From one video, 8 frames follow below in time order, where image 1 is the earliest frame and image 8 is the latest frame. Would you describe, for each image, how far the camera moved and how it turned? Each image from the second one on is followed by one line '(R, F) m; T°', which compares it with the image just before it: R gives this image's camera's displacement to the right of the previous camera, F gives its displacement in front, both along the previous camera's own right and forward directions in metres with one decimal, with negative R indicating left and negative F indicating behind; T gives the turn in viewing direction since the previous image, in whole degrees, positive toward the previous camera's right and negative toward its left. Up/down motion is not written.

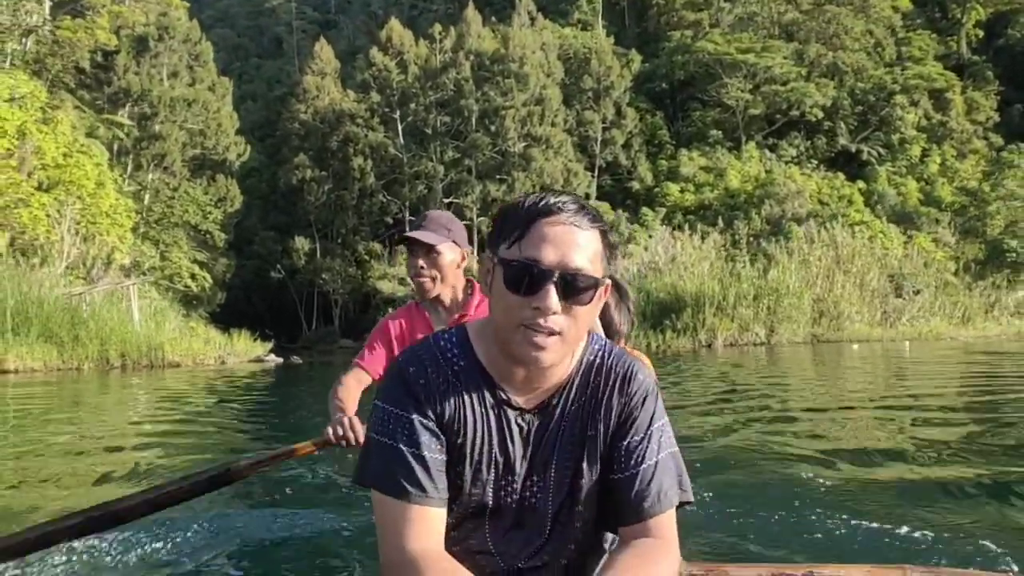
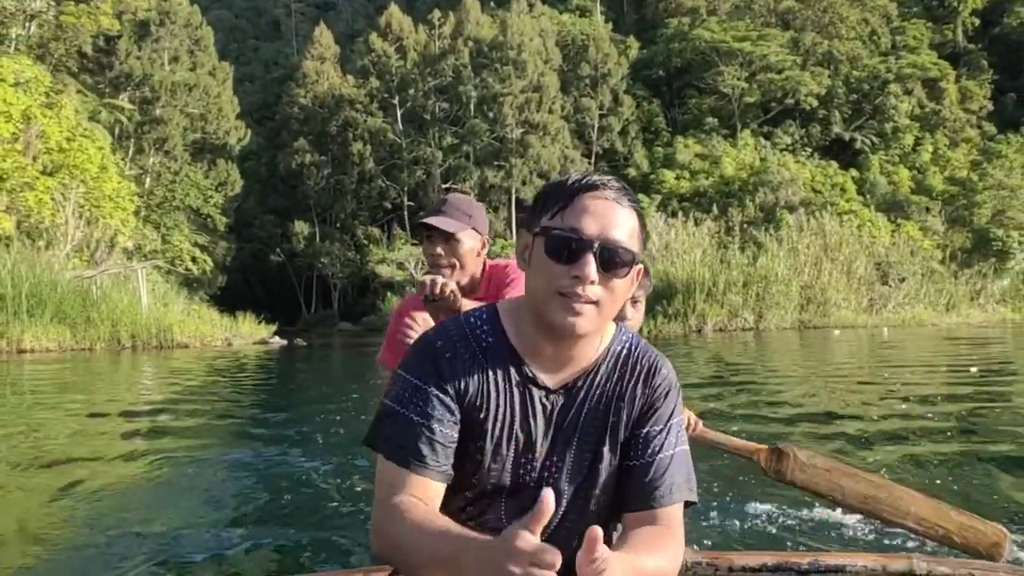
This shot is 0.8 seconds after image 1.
(0.0, -0.2) m; 0°
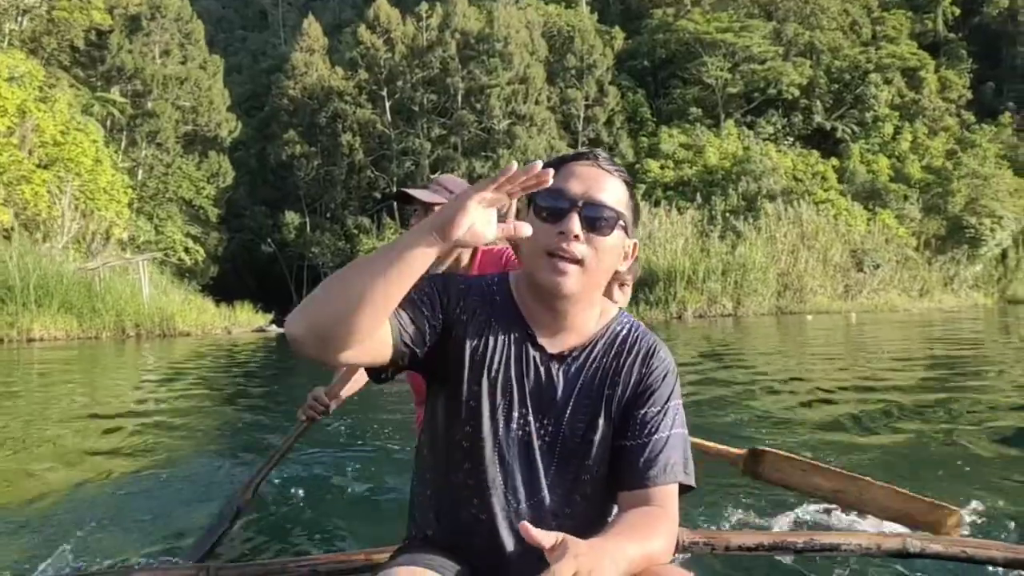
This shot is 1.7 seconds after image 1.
(0.0, -0.3) m; +1°
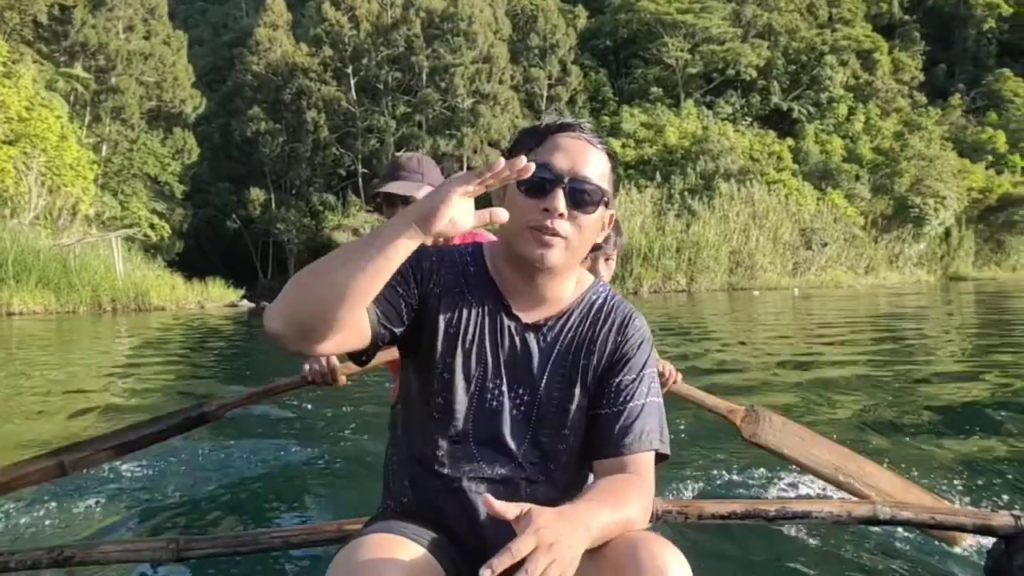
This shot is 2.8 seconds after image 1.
(0.0, -0.3) m; +2°
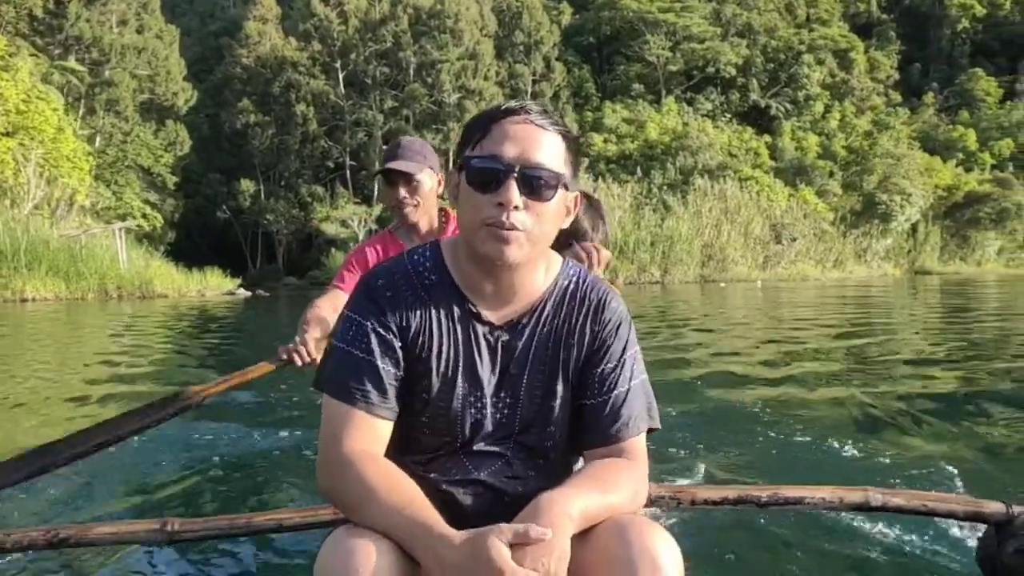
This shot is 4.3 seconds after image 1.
(0.0, -0.5) m; +1°
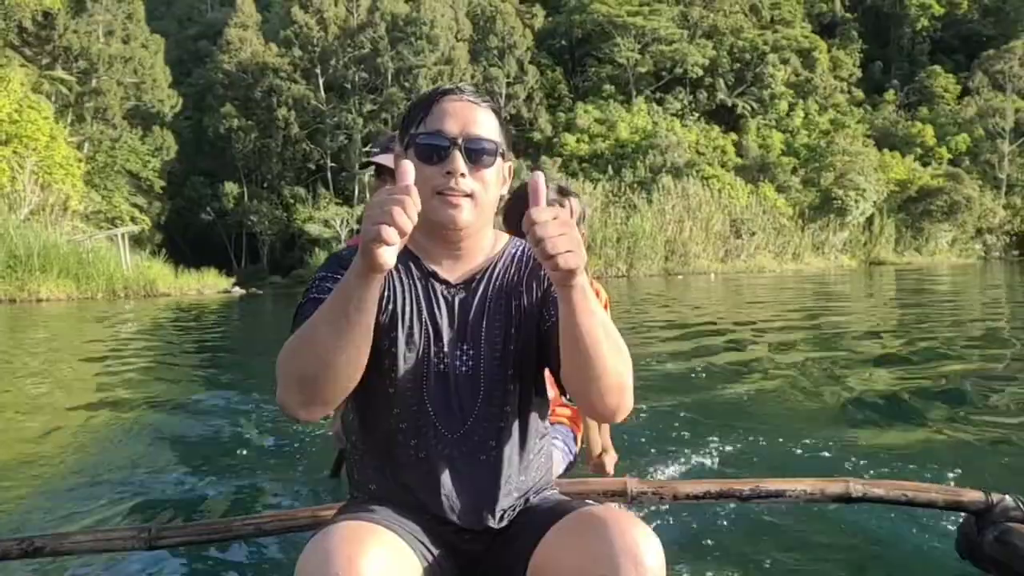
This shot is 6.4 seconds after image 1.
(0.0, -0.7) m; +1°
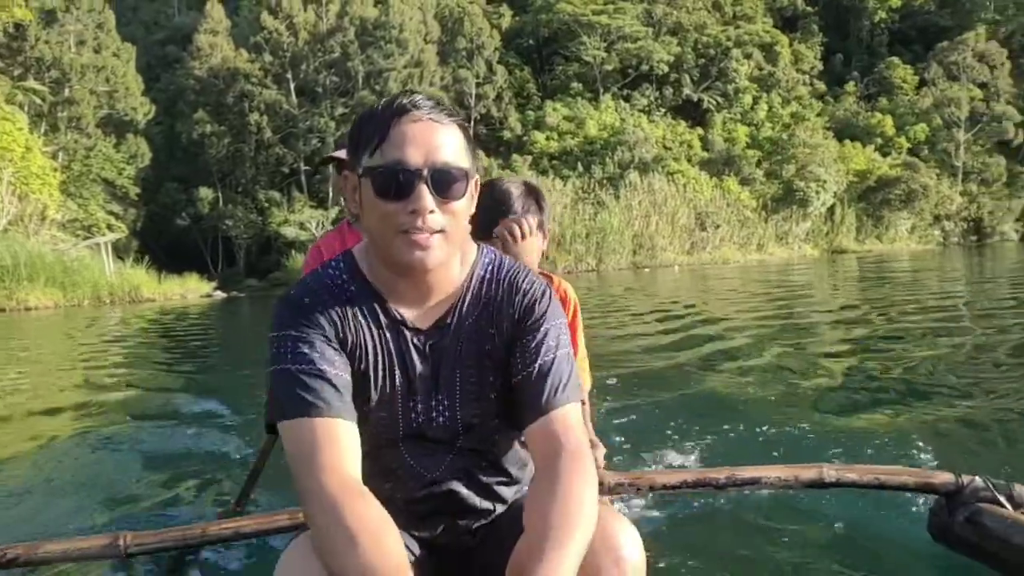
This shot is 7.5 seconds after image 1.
(0.0, -0.3) m; +1°
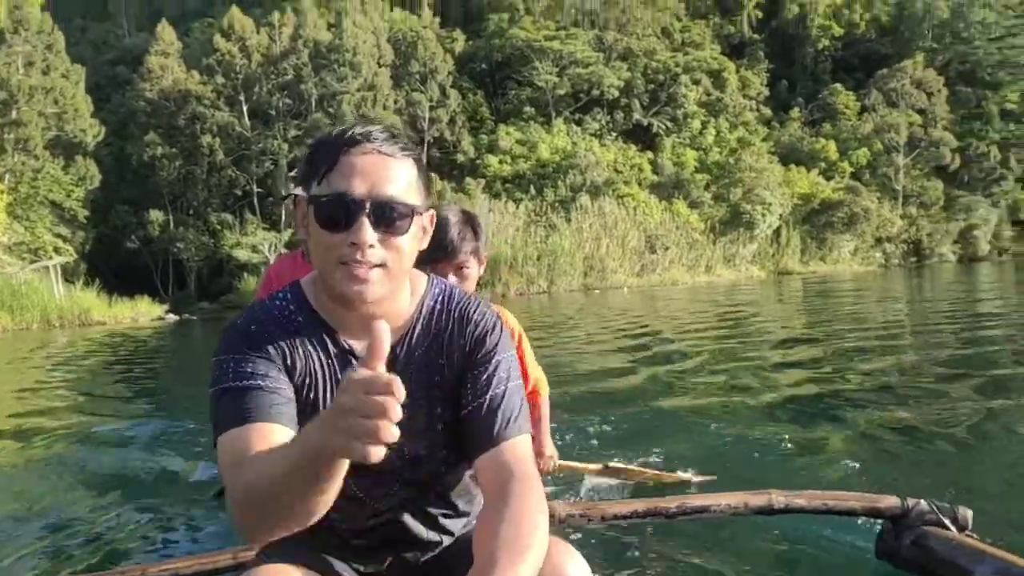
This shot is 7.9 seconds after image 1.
(0.0, -0.1) m; +3°
